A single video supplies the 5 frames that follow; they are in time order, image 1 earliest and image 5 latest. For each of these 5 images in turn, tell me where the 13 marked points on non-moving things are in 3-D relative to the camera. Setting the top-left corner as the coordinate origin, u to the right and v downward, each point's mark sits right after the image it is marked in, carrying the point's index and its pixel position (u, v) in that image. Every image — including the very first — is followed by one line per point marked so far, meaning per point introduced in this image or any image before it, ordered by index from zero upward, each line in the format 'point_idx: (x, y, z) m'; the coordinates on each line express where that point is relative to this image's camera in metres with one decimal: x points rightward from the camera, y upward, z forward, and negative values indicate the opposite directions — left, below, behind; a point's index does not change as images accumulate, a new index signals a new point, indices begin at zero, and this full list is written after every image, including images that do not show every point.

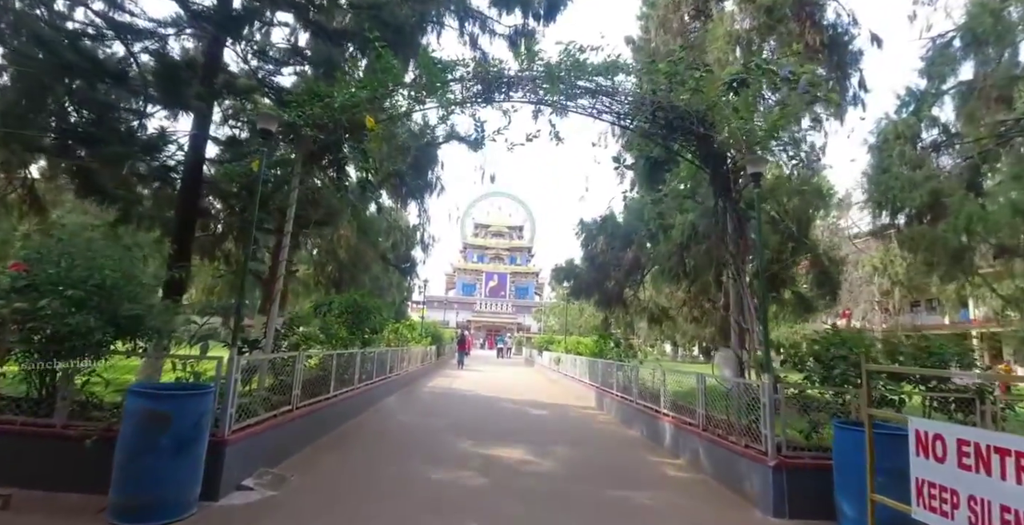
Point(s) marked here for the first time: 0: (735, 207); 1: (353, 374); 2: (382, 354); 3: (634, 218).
0: (+2.2, +0.6, +4.7) m
1: (-2.2, -1.6, +6.6) m
2: (-2.3, -1.6, +8.3) m
3: (+2.0, +0.7, +7.9) m
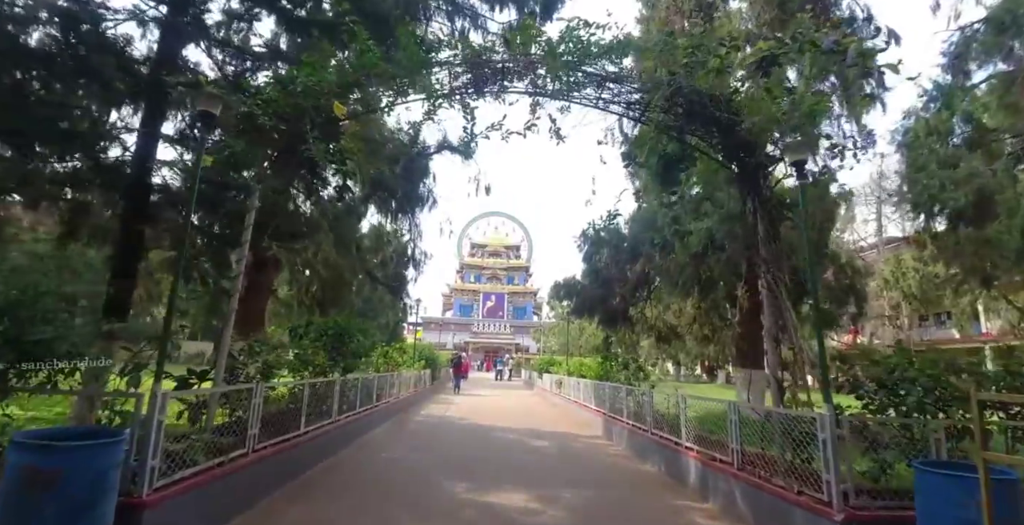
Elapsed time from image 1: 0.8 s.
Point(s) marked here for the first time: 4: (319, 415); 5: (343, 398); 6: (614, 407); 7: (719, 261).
0: (+2.2, +0.5, +4.1) m
1: (-2.3, -1.8, +5.8) m
2: (-2.3, -1.9, +7.5) m
3: (+2.0, +0.5, +7.2) m
4: (-2.3, -1.8, +5.5) m
5: (-2.3, -1.8, +6.3) m
6: (+1.7, -2.3, +7.6) m
7: (+2.6, 0.0, +5.8) m
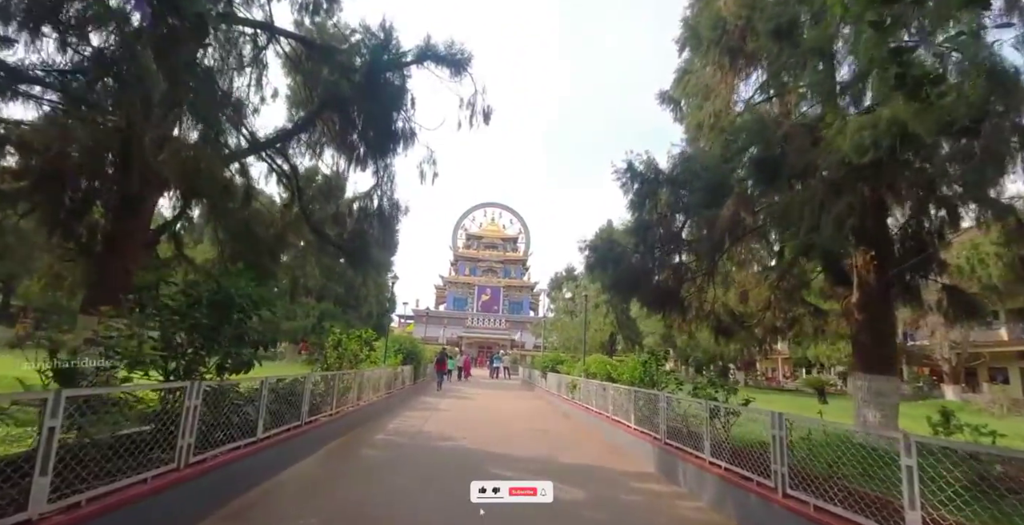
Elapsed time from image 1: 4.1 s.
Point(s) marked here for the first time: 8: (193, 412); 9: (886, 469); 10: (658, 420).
0: (+2.4, +1.0, +1.4) m
1: (-2.2, -1.1, +3.1) m
2: (-2.2, -1.3, +4.8) m
3: (+2.1, +1.1, +4.6) m
4: (-2.2, -1.2, +2.8) m
5: (-2.2, -1.2, +3.7) m
6: (+1.8, -1.8, +5.0) m
7: (+2.7, +0.6, +3.2) m
8: (-2.2, -1.0, +3.3) m
9: (+2.0, -1.1, +2.7) m
10: (+1.7, -1.8, +5.5) m
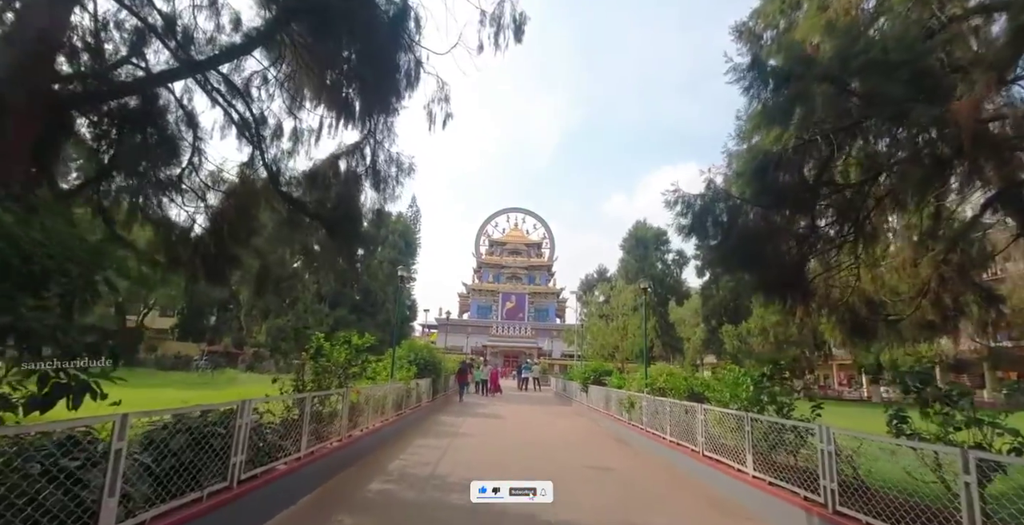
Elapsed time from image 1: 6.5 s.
0: (+2.5, +1.5, -0.6) m
1: (-1.9, -0.9, +1.3) m
2: (-1.8, -1.0, +3.0) m
3: (+2.4, +1.4, +2.6) m
4: (-1.9, -0.9, +1.0) m
5: (-1.9, -0.9, +1.9) m
6: (+2.2, -1.4, +3.0) m
7: (+3.0, +1.0, +1.2) m
8: (-1.8, -0.7, +1.5) m
9: (+2.3, -0.8, +0.7) m
10: (+2.2, -1.5, +3.5) m
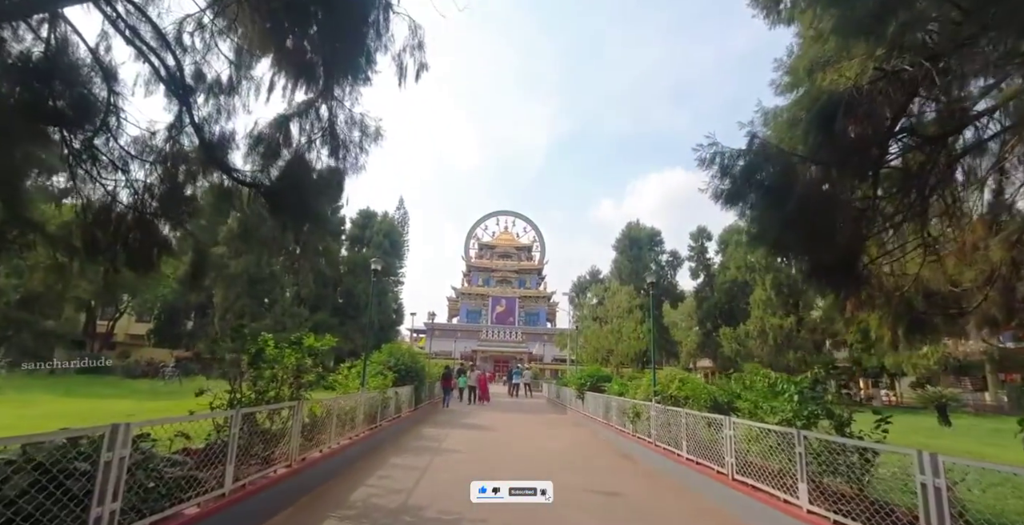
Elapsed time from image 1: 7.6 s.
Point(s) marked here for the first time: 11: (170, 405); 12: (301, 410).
0: (+2.6, +1.7, -1.3) m
1: (-1.9, -0.7, +0.5) m
2: (-1.9, -0.9, +2.2) m
3: (+2.4, +1.6, +1.9) m
4: (-1.9, -0.7, +0.1) m
5: (-1.9, -0.7, +1.0) m
6: (+2.1, -1.3, +2.2) m
7: (+3.0, +1.1, +0.4) m
8: (-1.9, -0.5, +0.6) m
9: (+2.3, -0.6, -0.1) m
10: (+2.1, -1.3, +2.7) m
11: (-6.9, -2.9, +9.5) m
12: (-1.9, -1.4, +4.4) m
